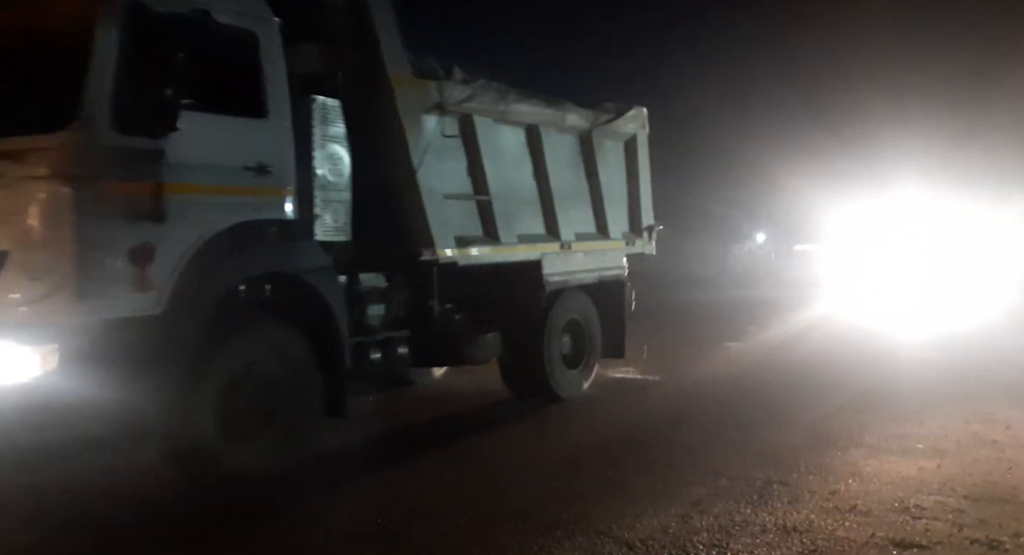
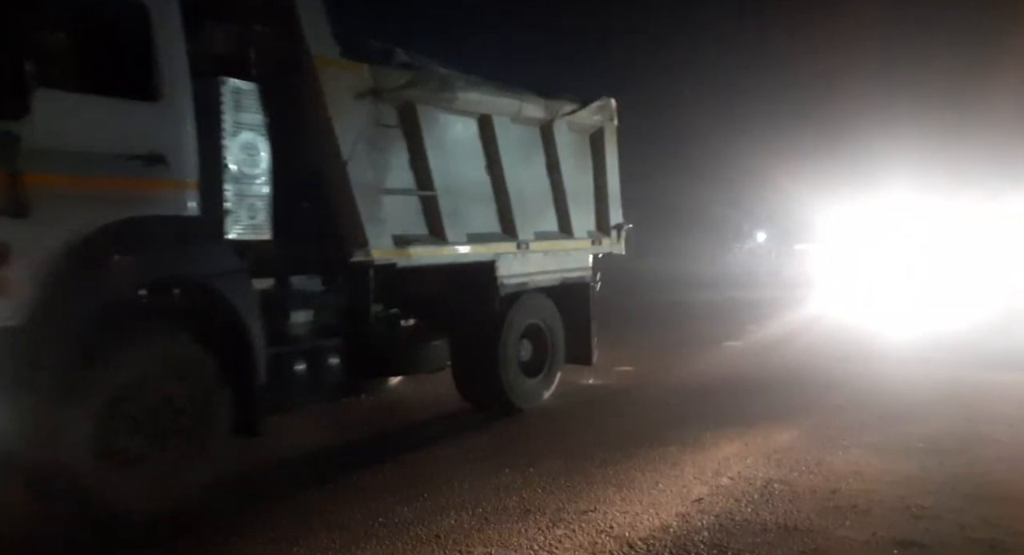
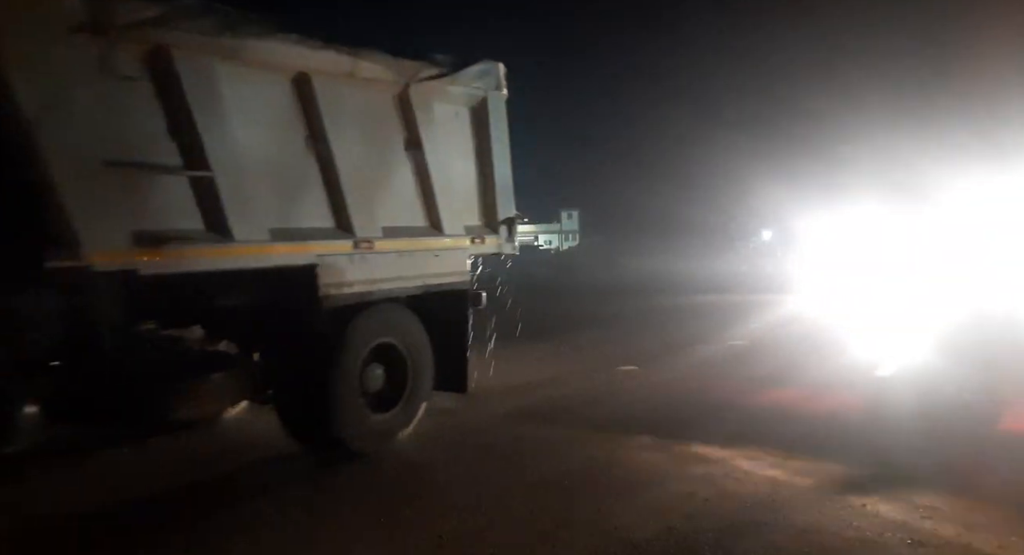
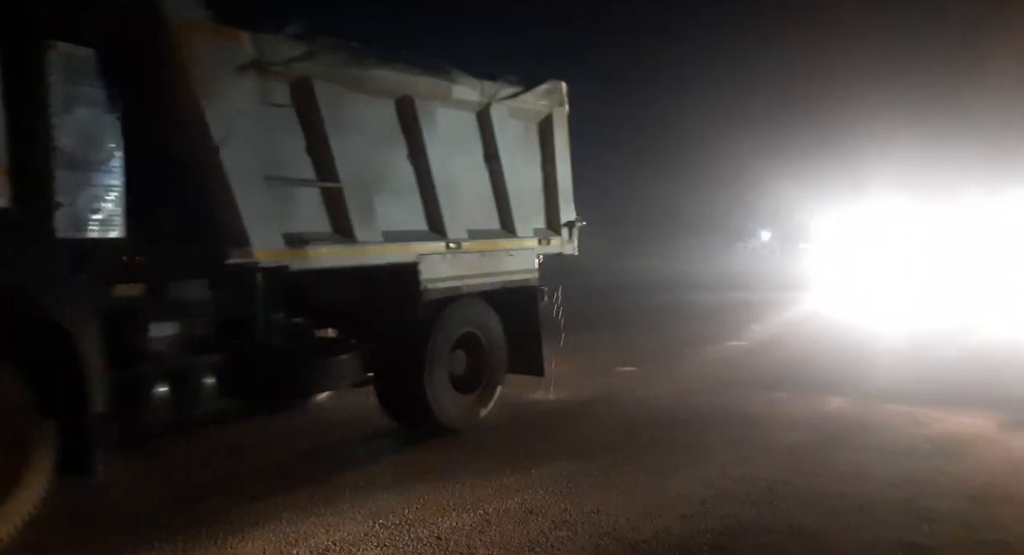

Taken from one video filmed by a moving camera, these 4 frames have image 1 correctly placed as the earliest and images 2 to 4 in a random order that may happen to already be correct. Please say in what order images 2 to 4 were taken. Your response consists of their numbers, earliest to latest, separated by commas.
2, 4, 3
